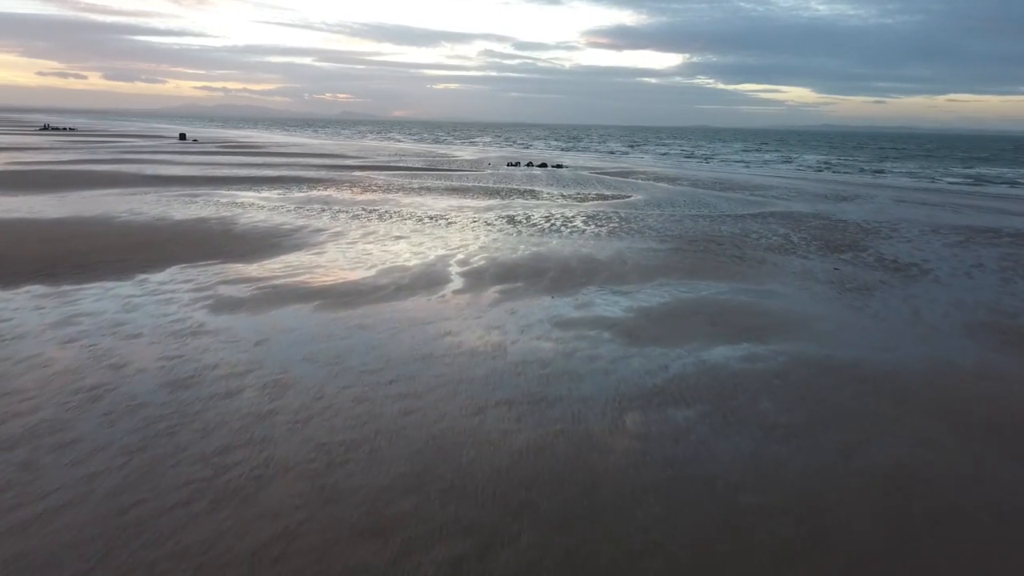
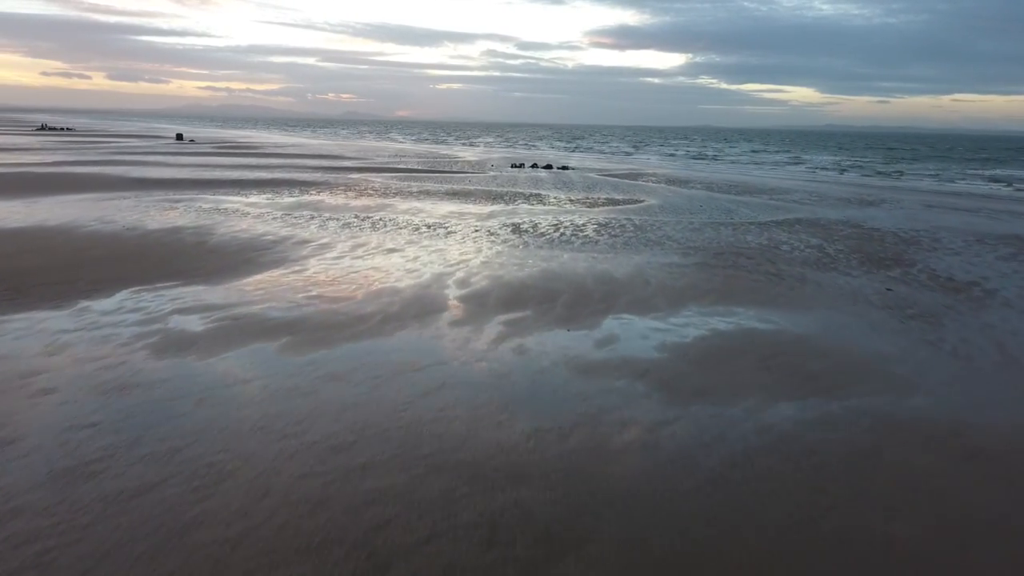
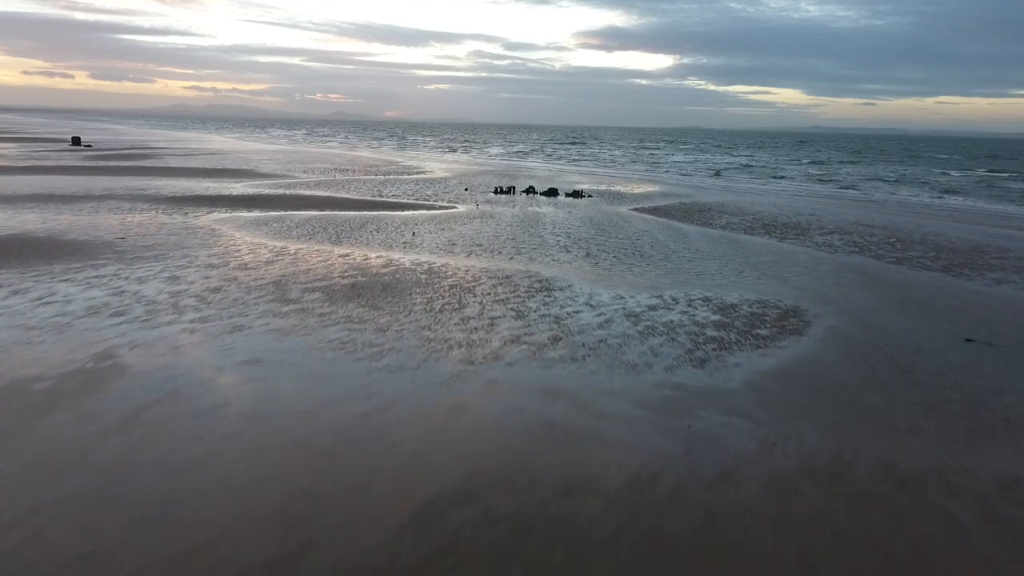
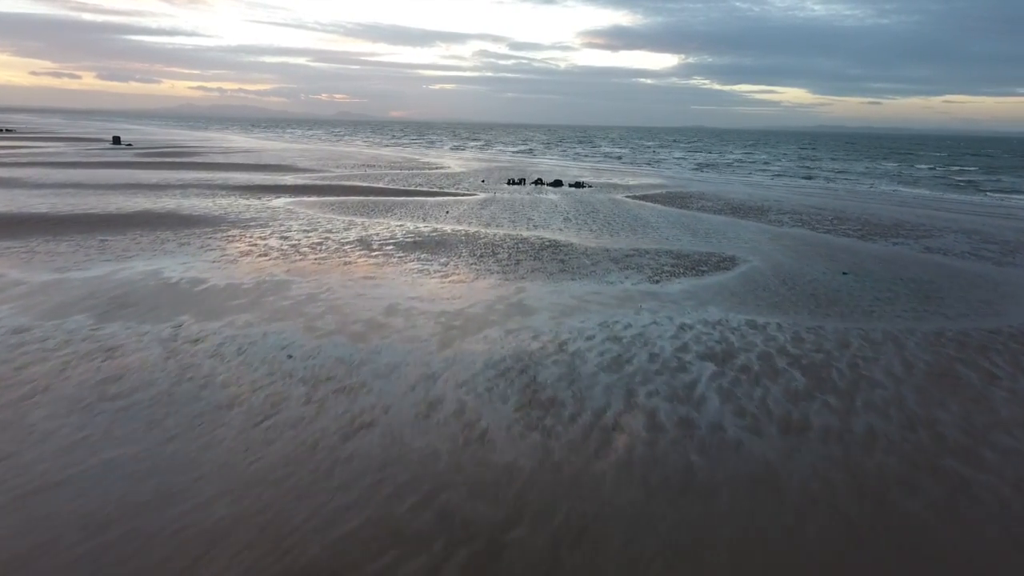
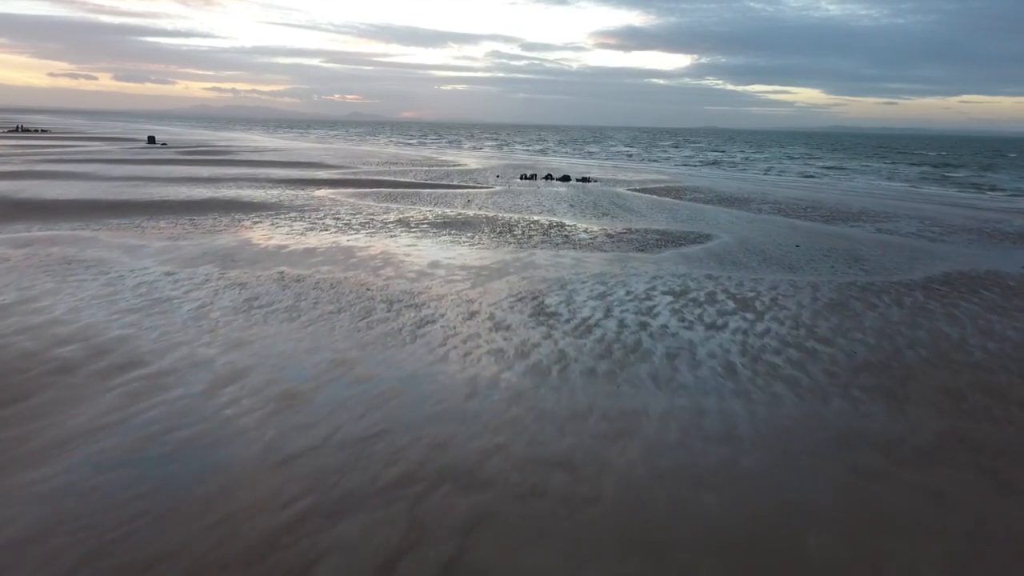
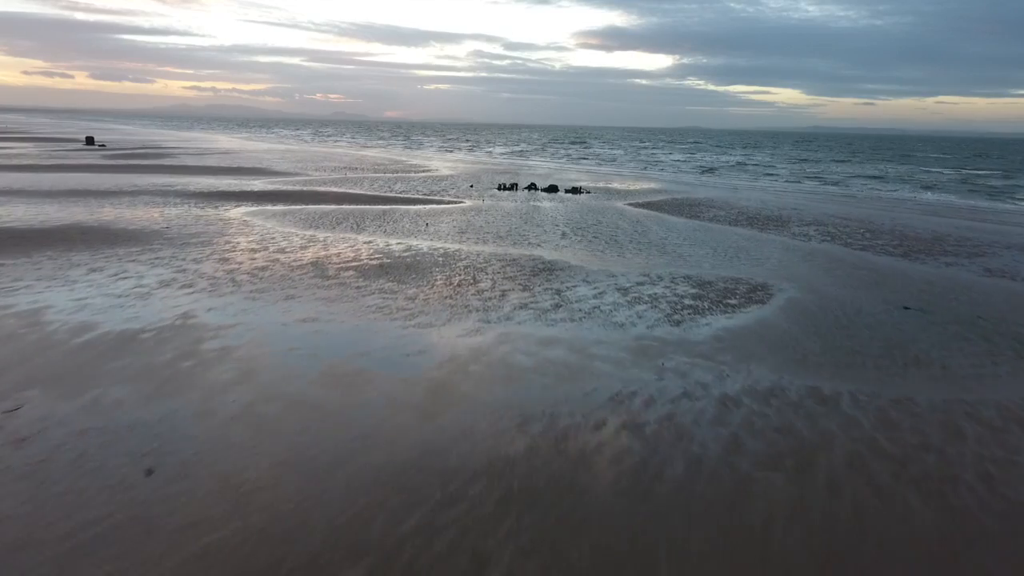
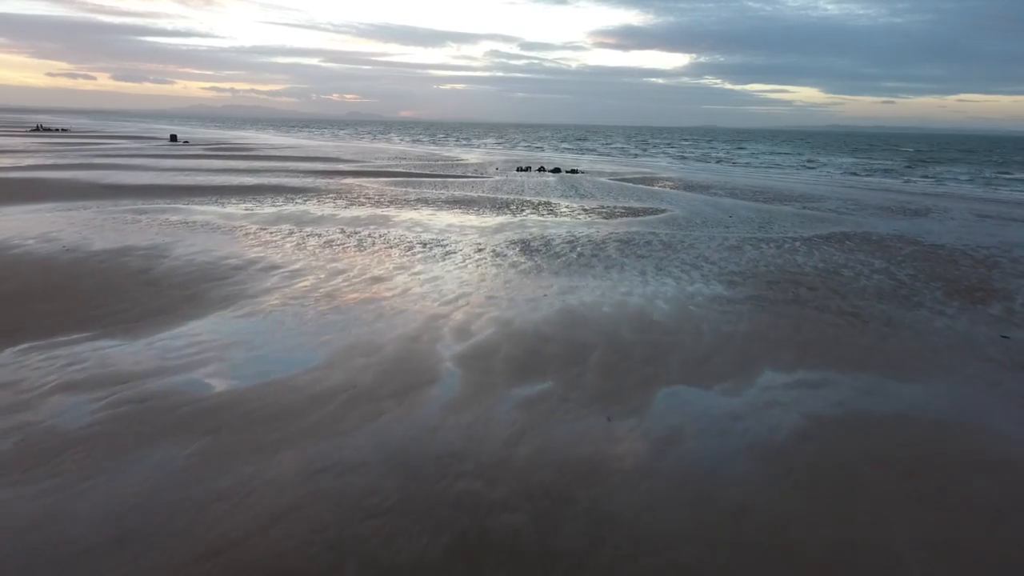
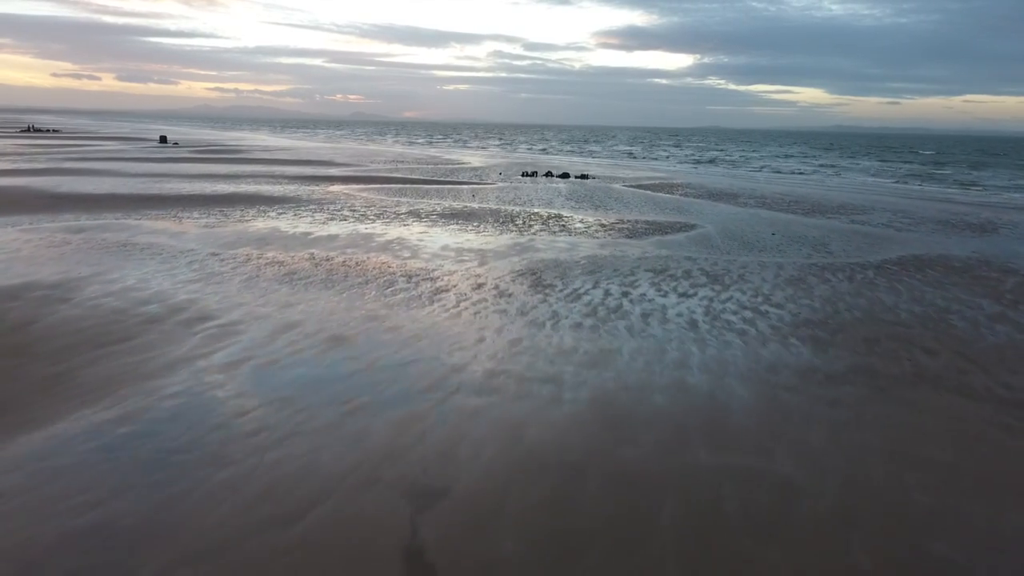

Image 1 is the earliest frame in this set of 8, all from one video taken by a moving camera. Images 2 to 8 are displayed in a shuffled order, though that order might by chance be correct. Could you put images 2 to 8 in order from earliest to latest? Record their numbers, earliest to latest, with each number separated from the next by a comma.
2, 7, 8, 5, 4, 6, 3
